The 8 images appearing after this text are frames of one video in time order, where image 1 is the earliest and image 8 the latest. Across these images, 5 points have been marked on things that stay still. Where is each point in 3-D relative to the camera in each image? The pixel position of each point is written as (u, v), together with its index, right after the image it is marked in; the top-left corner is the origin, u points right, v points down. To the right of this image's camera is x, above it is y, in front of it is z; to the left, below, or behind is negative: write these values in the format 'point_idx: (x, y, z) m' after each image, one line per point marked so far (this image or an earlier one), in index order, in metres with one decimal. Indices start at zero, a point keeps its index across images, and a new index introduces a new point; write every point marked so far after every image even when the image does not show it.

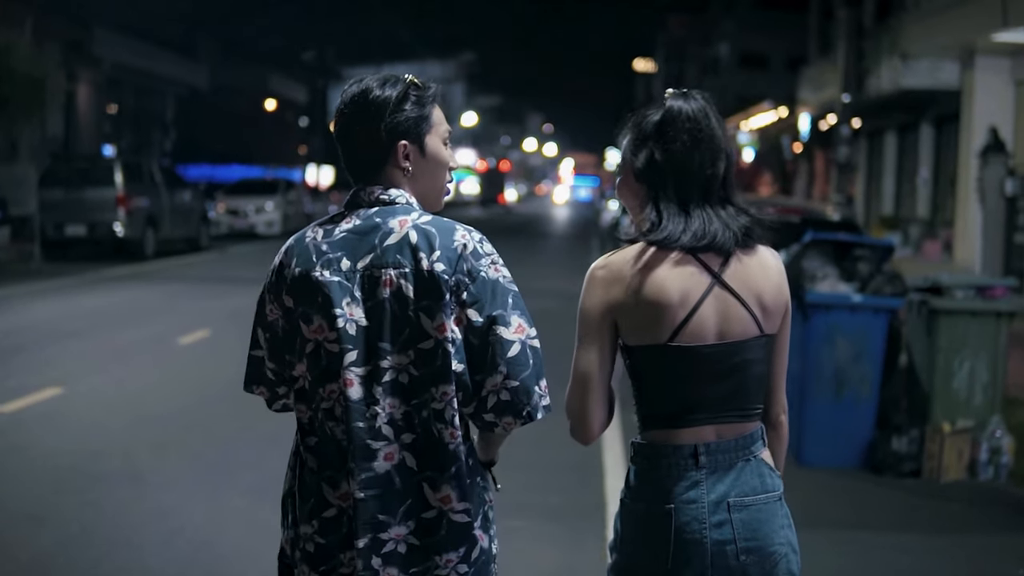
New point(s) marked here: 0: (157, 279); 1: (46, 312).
0: (-5.5, +0.1, +19.3) m
1: (-5.2, -0.3, +14.0) m
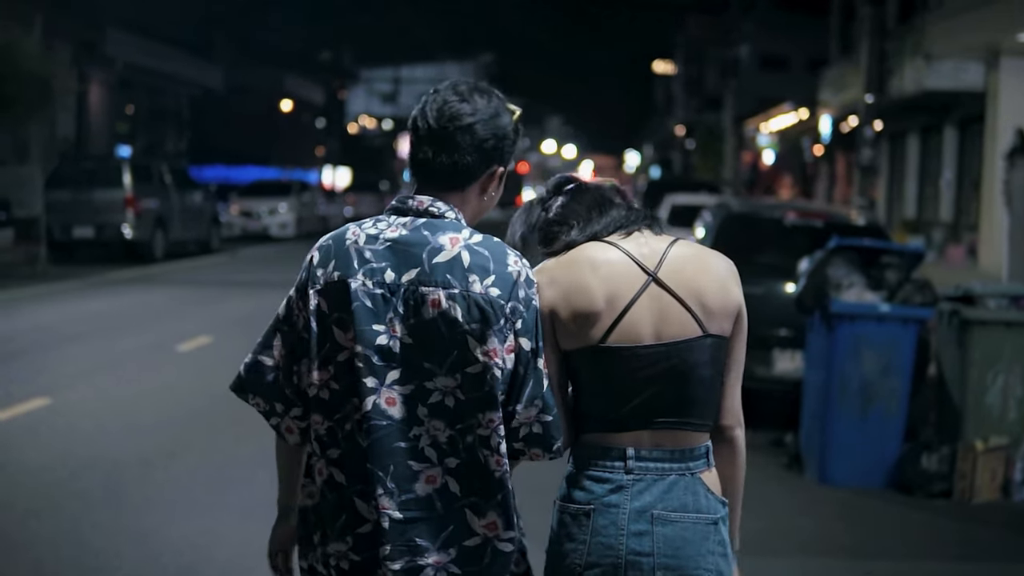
0: (-5.3, +0.1, +18.9) m
1: (-5.1, -0.3, +13.7) m
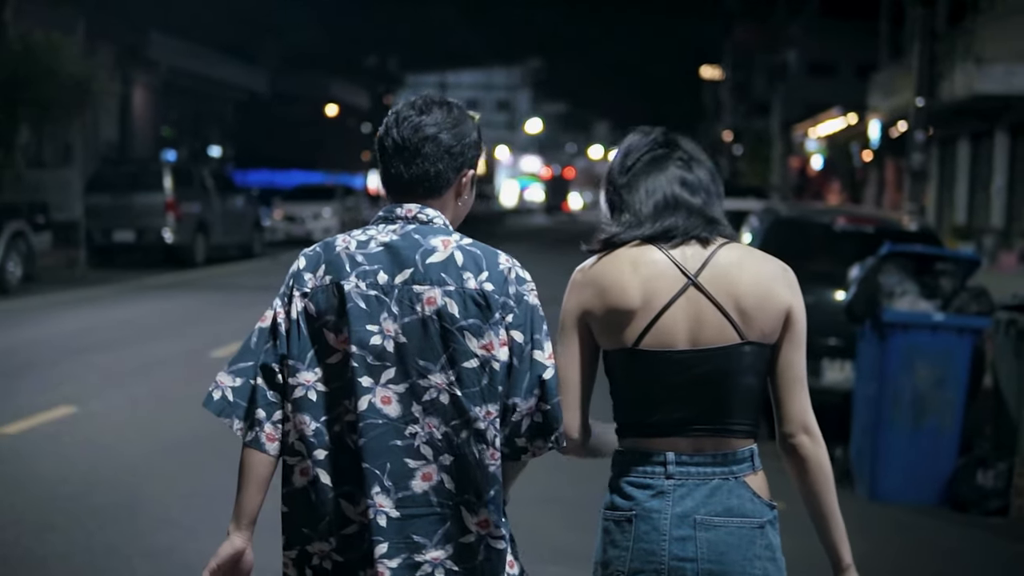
0: (-4.7, 0.0, +18.9) m
1: (-4.6, -0.4, +13.6) m
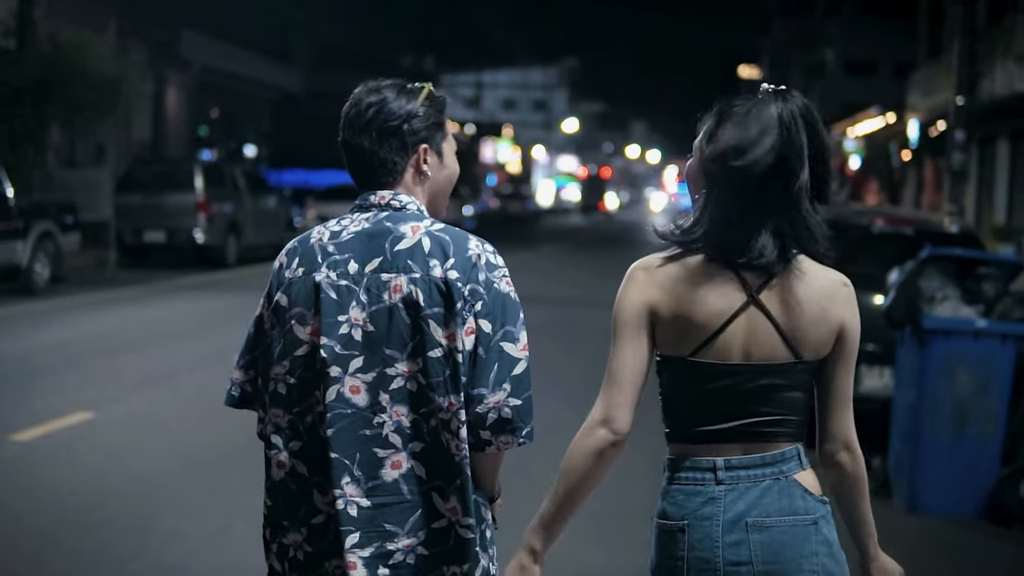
0: (-4.2, 0.0, +18.8) m
1: (-4.3, -0.4, +13.5) m
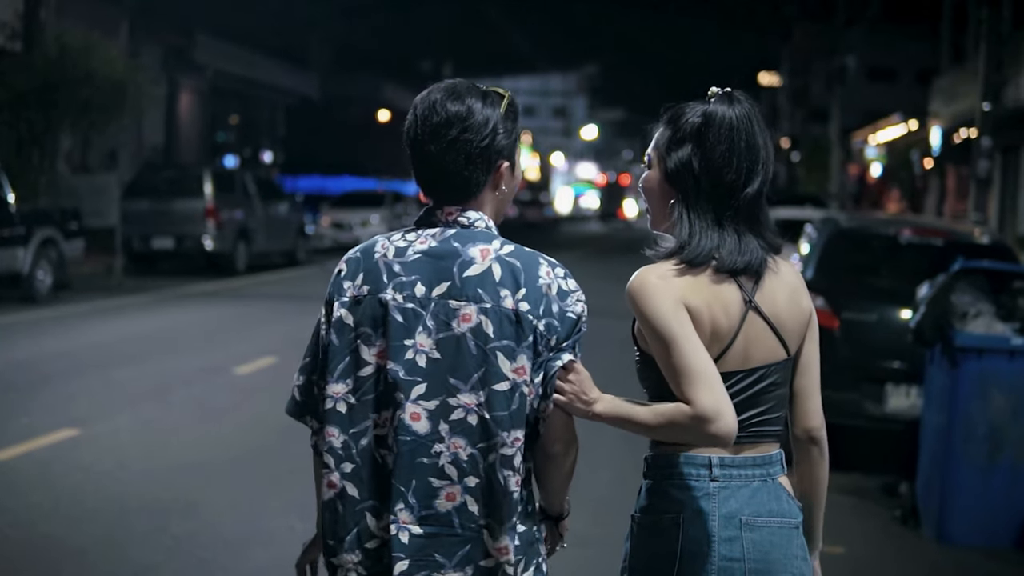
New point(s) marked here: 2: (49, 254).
0: (-4.0, -0.1, +18.4) m
1: (-4.2, -0.5, +13.1) m
2: (-6.1, +0.4, +16.5) m
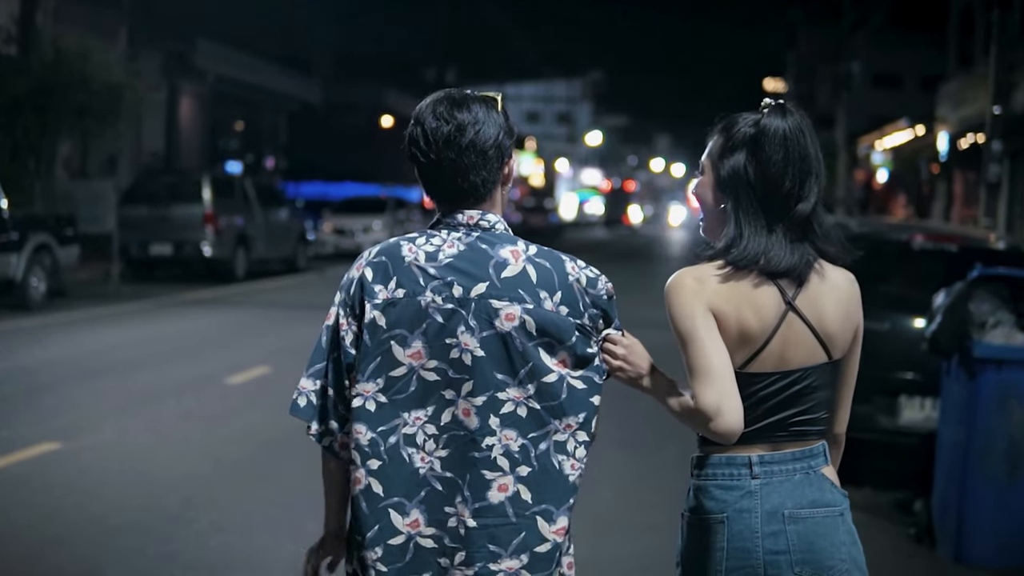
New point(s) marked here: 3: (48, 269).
0: (-3.9, -0.2, +18.2) m
1: (-4.2, -0.5, +12.9) m
2: (-6.0, +0.4, +16.2) m
3: (-6.0, +0.3, +16.4) m
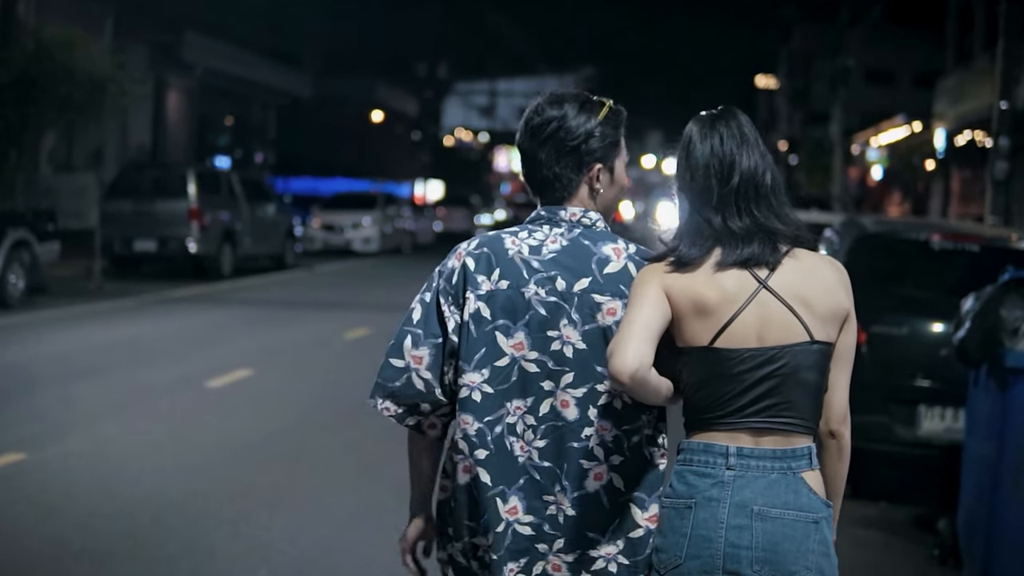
0: (-4.0, -0.2, +17.7) m
1: (-4.2, -0.5, +12.4) m
2: (-6.1, +0.4, +15.7) m
3: (-6.1, +0.3, +15.9) m
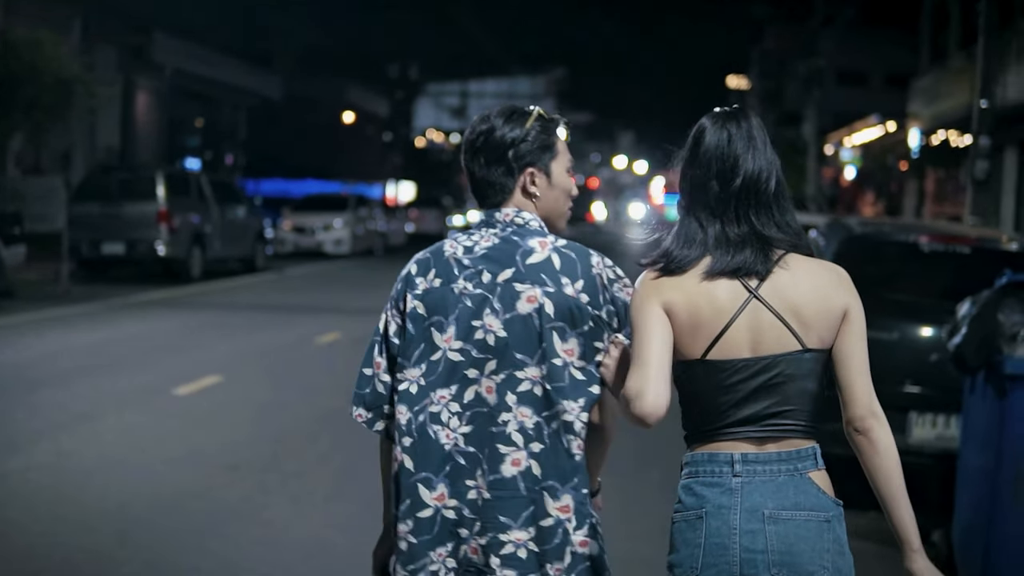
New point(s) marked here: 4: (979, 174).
0: (-4.4, -0.2, +17.3) m
1: (-4.4, -0.6, +12.0) m
2: (-6.4, +0.3, +15.3) m
3: (-6.4, +0.2, +15.5) m
4: (+7.3, +1.8, +19.7) m
